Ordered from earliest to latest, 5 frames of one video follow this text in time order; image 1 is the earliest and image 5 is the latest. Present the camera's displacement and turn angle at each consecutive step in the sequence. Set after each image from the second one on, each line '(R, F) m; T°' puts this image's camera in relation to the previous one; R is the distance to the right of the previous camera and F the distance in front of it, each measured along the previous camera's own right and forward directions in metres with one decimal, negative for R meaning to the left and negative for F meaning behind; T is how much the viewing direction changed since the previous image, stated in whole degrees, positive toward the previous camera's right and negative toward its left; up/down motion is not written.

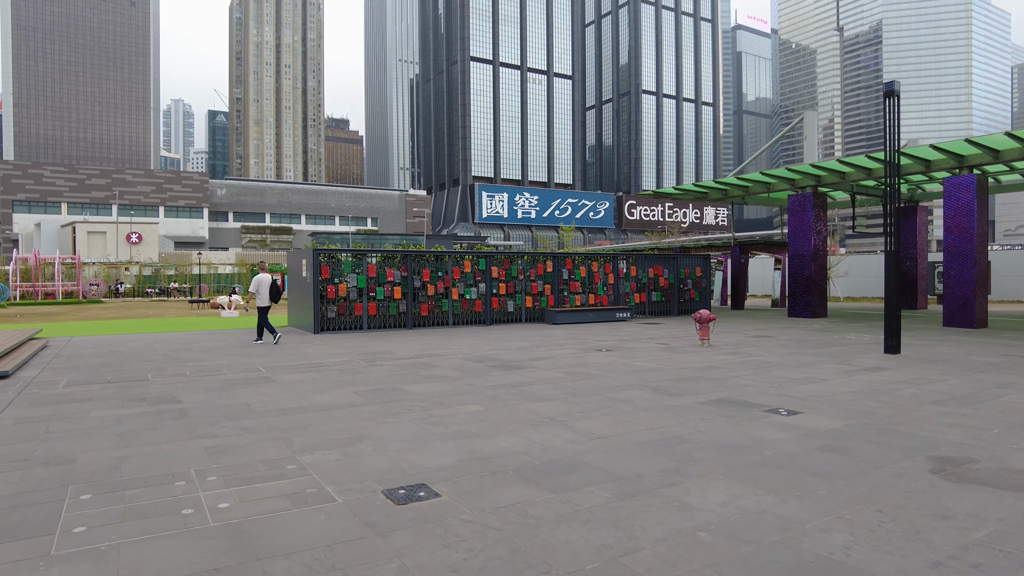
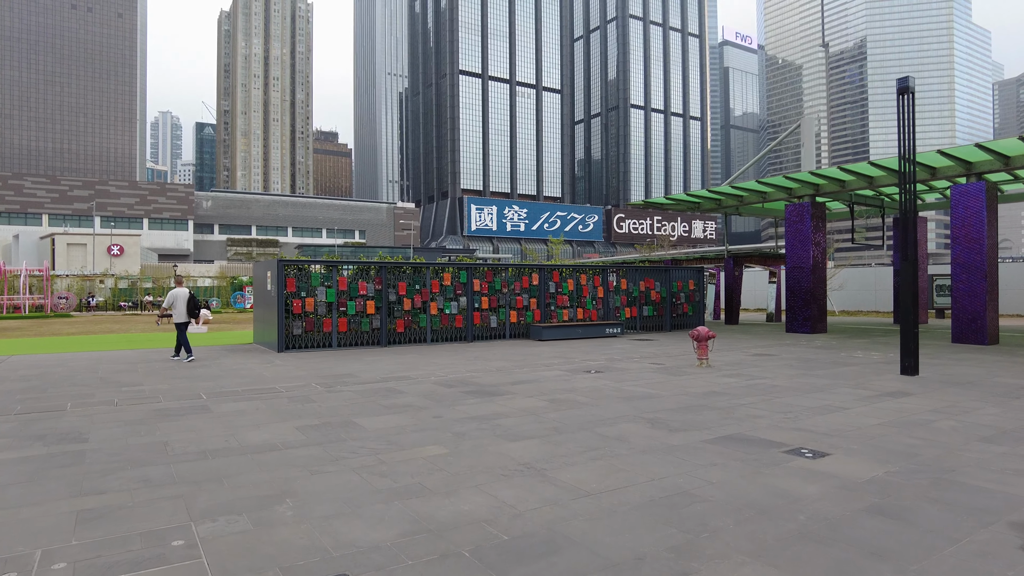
(+0.2, +1.1) m; +1°
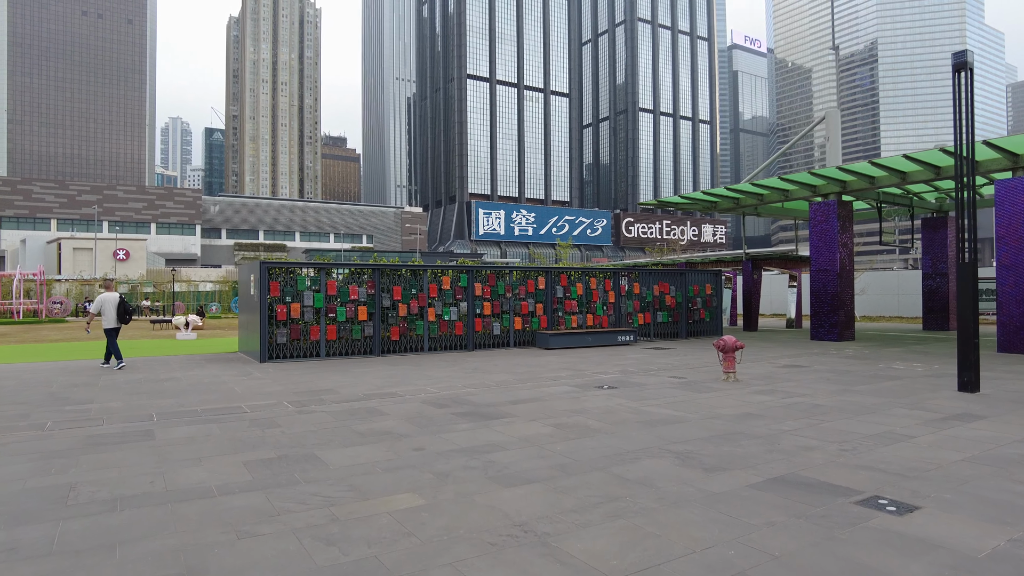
(+0.1, +1.3) m; -1°
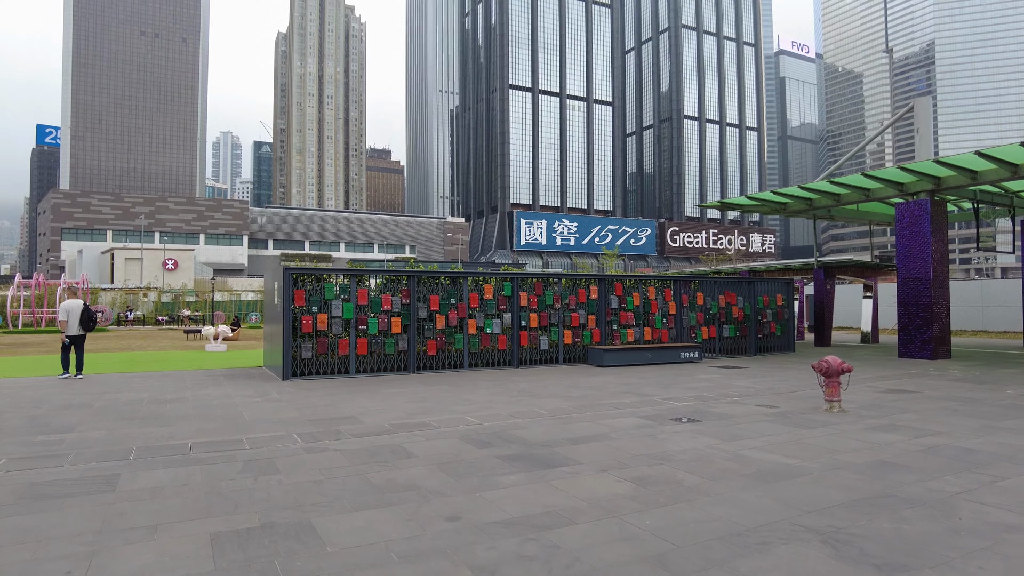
(-0.2, +1.6) m; -4°
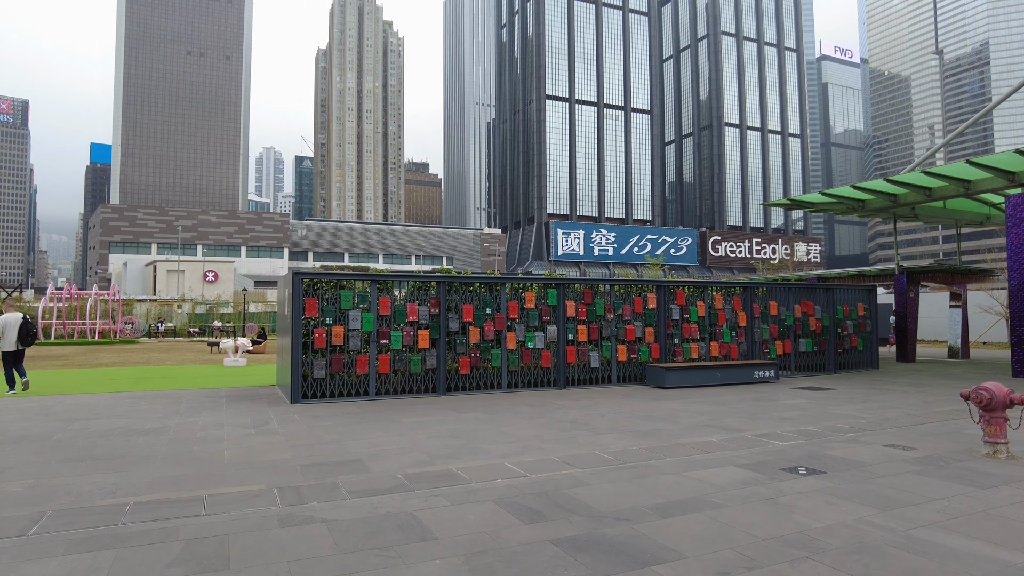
(-0.2, +1.9) m; -3°
